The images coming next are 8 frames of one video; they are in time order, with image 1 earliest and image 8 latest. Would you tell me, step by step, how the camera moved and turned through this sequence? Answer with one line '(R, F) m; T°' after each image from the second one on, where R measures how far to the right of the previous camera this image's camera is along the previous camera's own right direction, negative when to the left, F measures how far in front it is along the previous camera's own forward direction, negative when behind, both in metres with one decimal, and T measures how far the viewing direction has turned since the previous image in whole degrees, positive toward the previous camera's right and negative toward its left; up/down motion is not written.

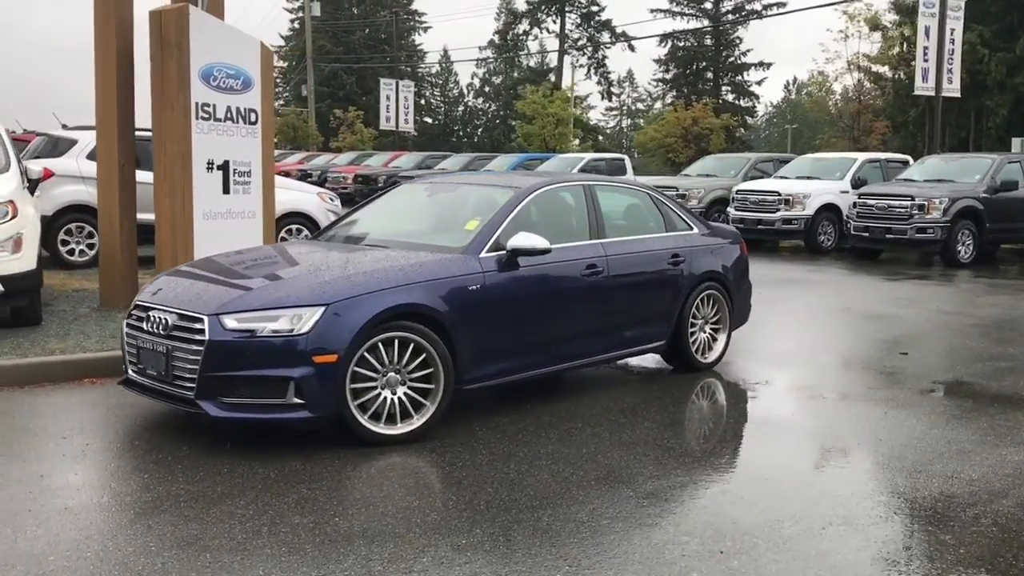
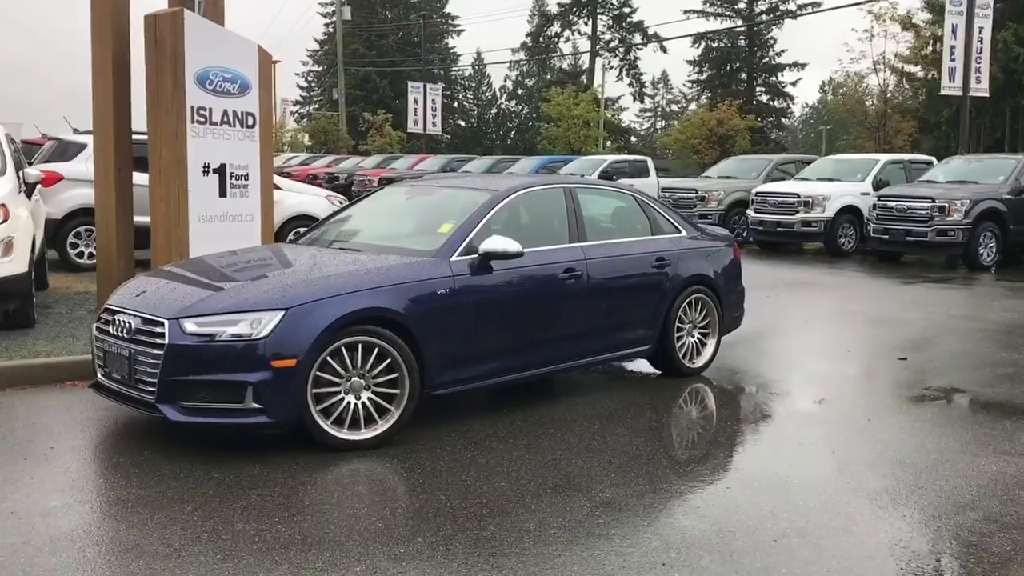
(+0.4, +0.1) m; -2°
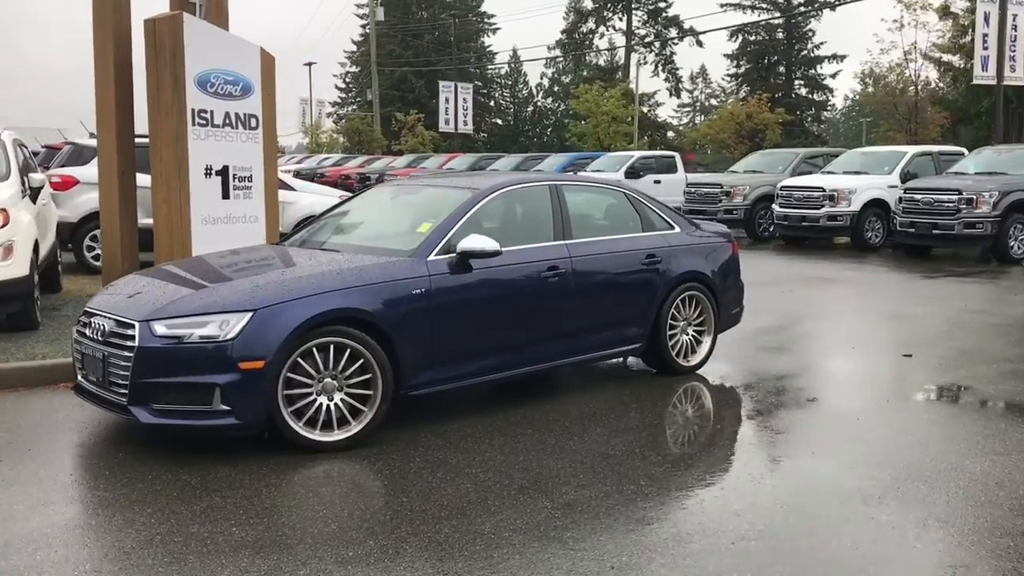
(+0.4, +0.1) m; -2°
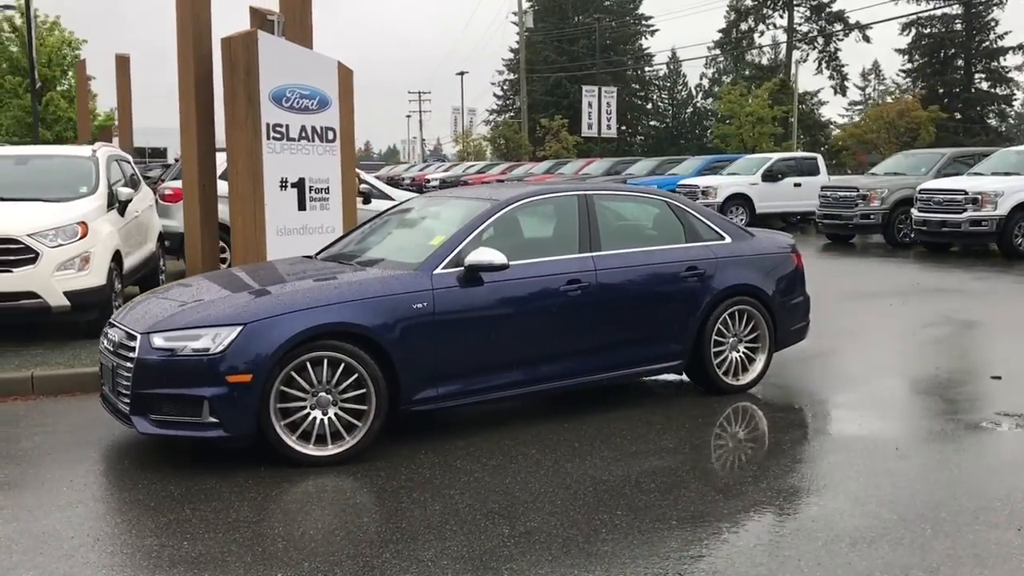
(+0.9, +0.3) m; -10°
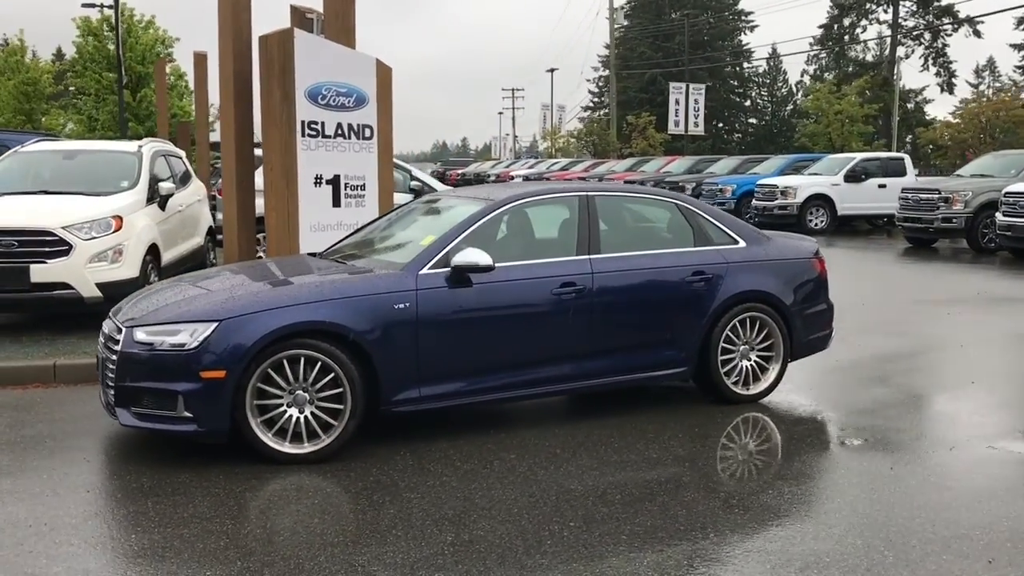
(+0.6, +0.1) m; -6°
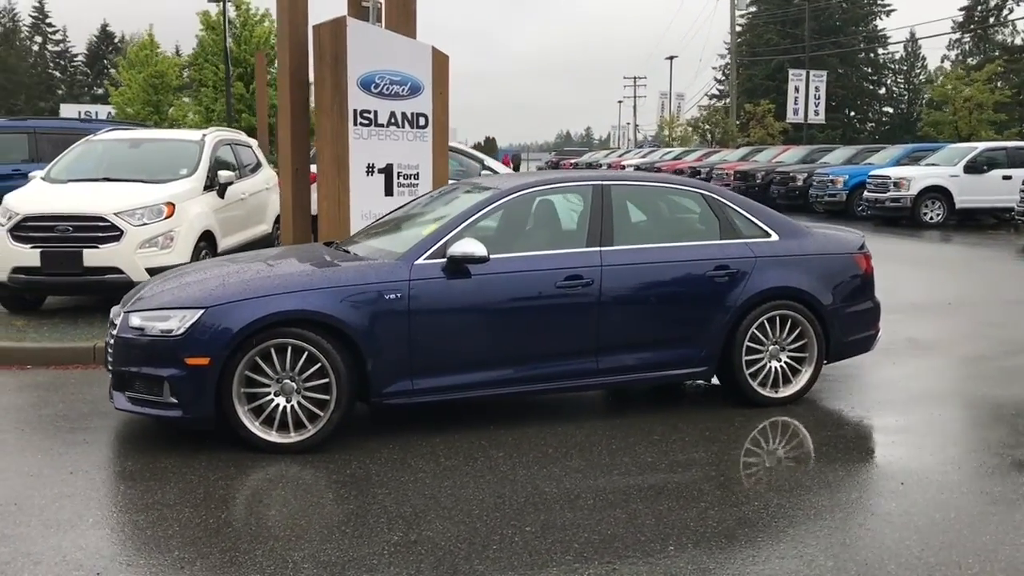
(+0.7, +0.2) m; -7°
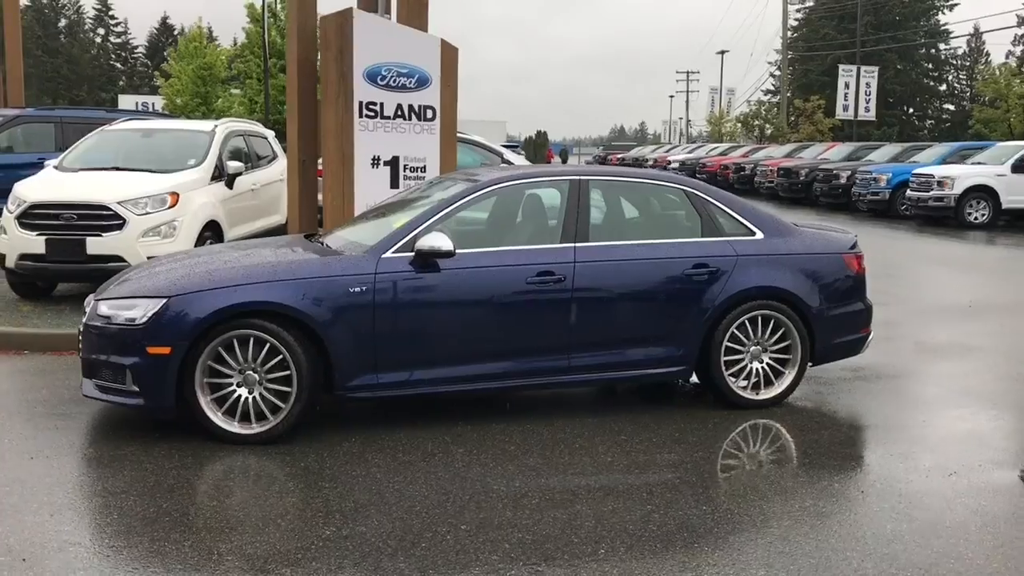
(+0.5, +0.1) m; -3°
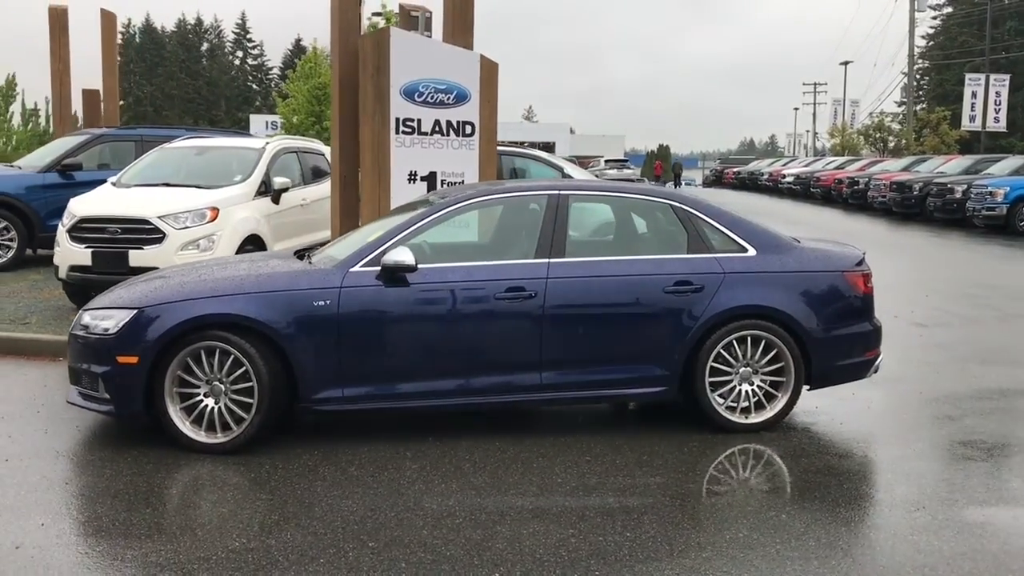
(+0.9, +0.1) m; -8°
